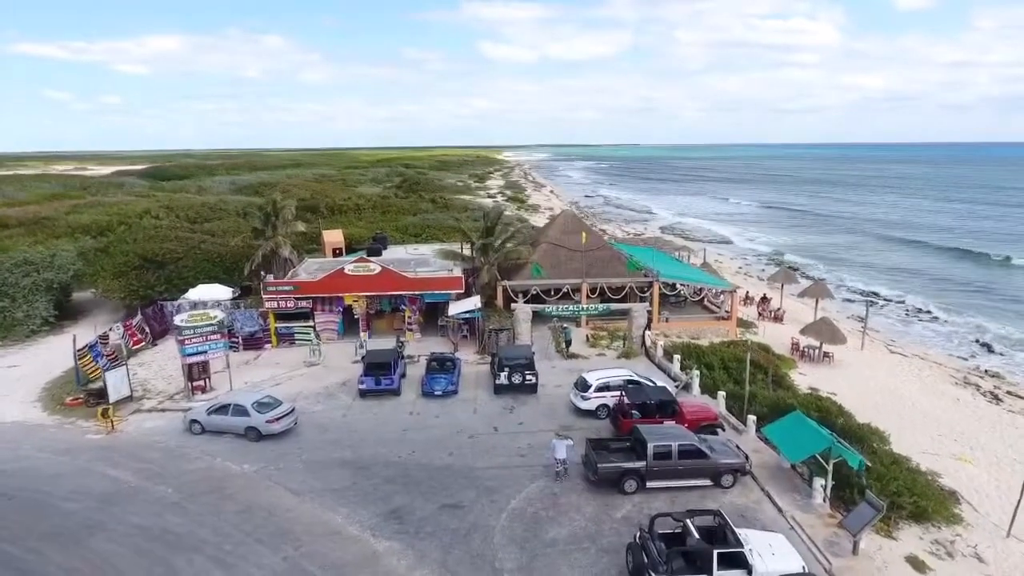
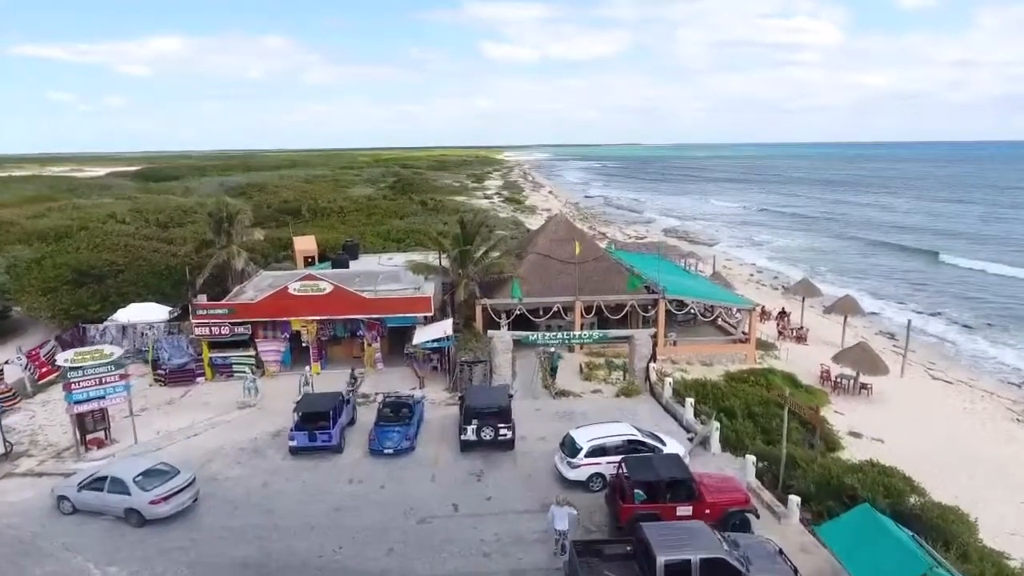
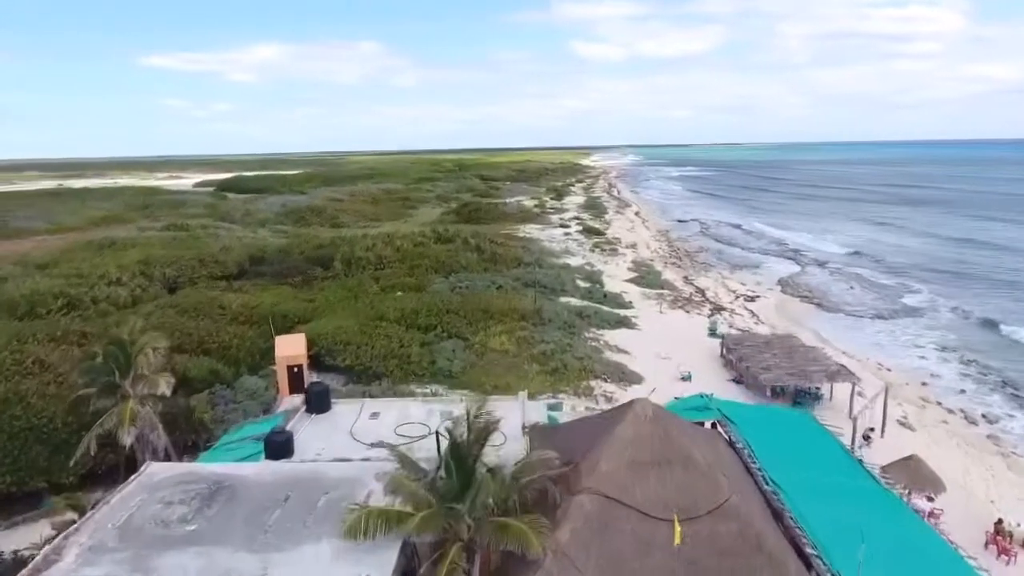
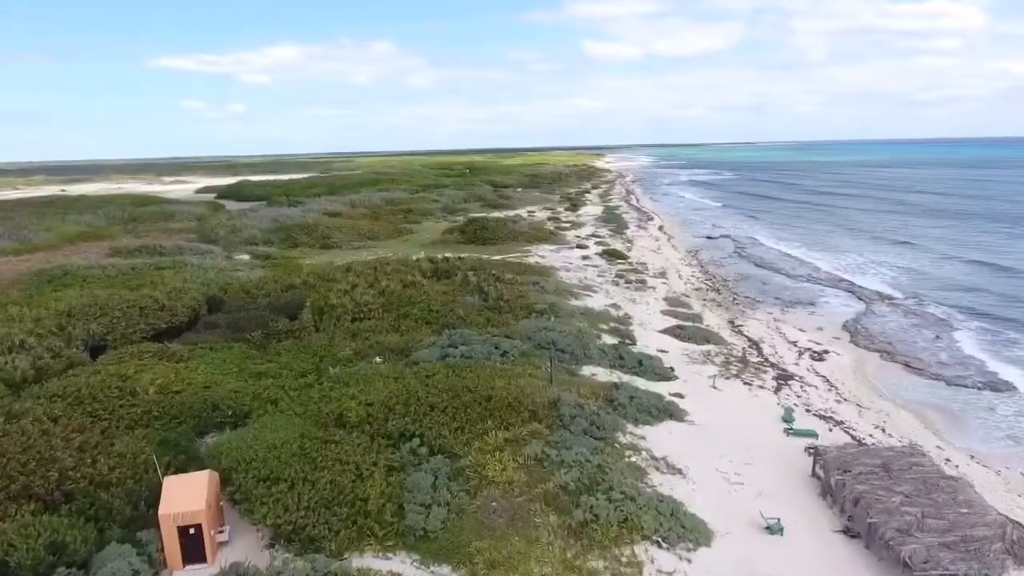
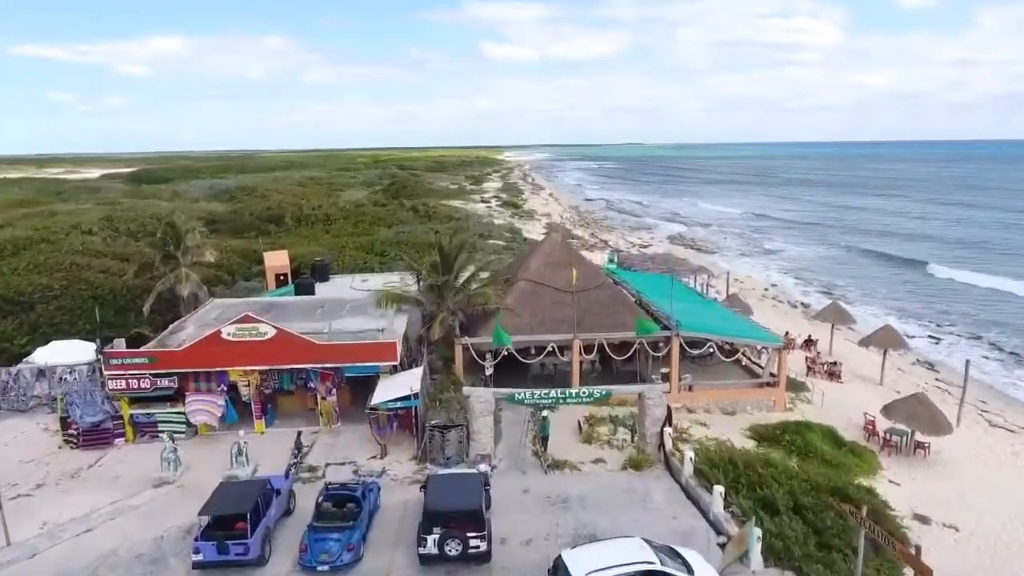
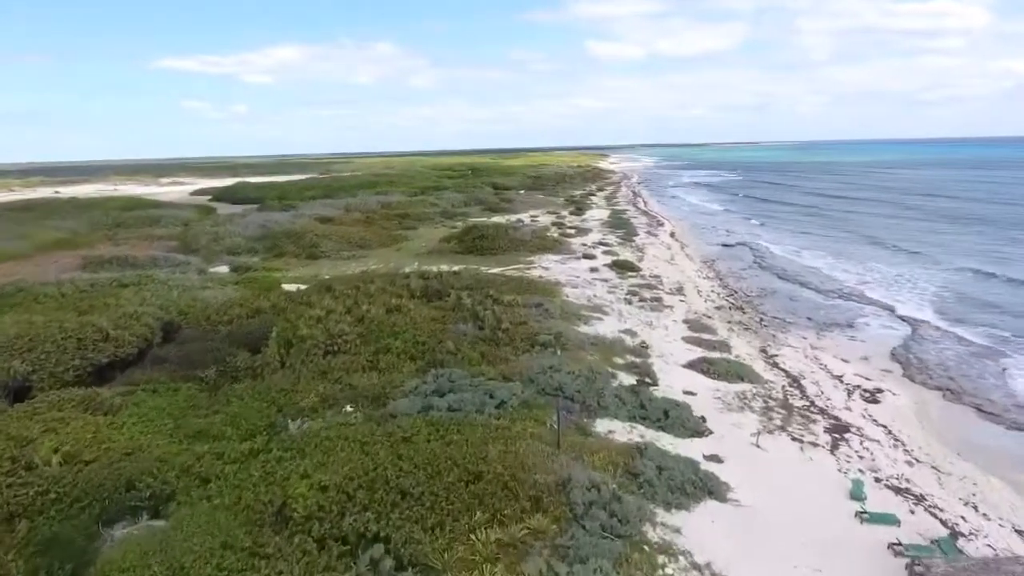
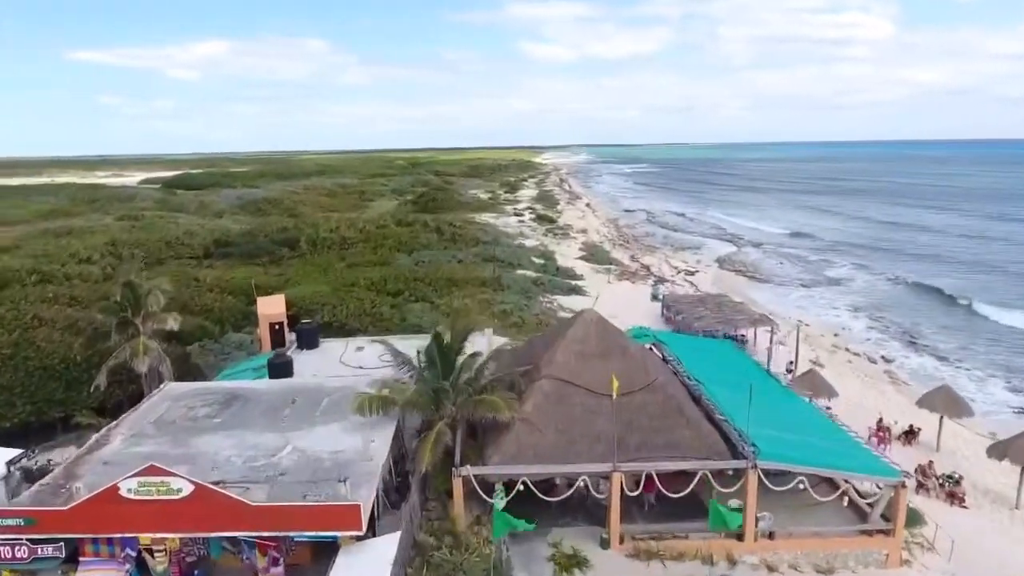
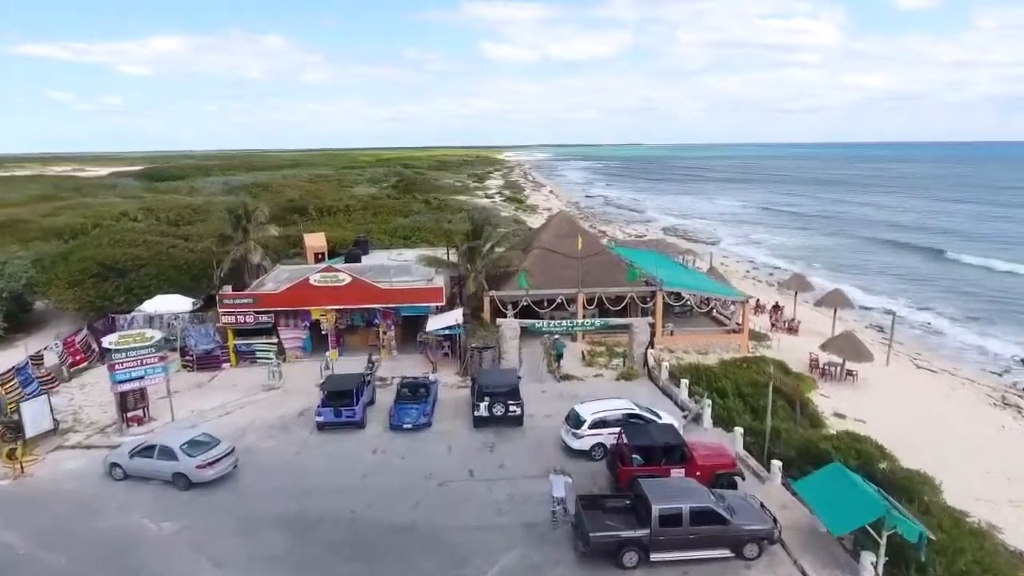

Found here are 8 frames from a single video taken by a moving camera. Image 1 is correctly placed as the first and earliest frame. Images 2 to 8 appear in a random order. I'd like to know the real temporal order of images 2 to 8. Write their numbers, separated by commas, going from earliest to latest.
8, 2, 5, 7, 3, 4, 6
